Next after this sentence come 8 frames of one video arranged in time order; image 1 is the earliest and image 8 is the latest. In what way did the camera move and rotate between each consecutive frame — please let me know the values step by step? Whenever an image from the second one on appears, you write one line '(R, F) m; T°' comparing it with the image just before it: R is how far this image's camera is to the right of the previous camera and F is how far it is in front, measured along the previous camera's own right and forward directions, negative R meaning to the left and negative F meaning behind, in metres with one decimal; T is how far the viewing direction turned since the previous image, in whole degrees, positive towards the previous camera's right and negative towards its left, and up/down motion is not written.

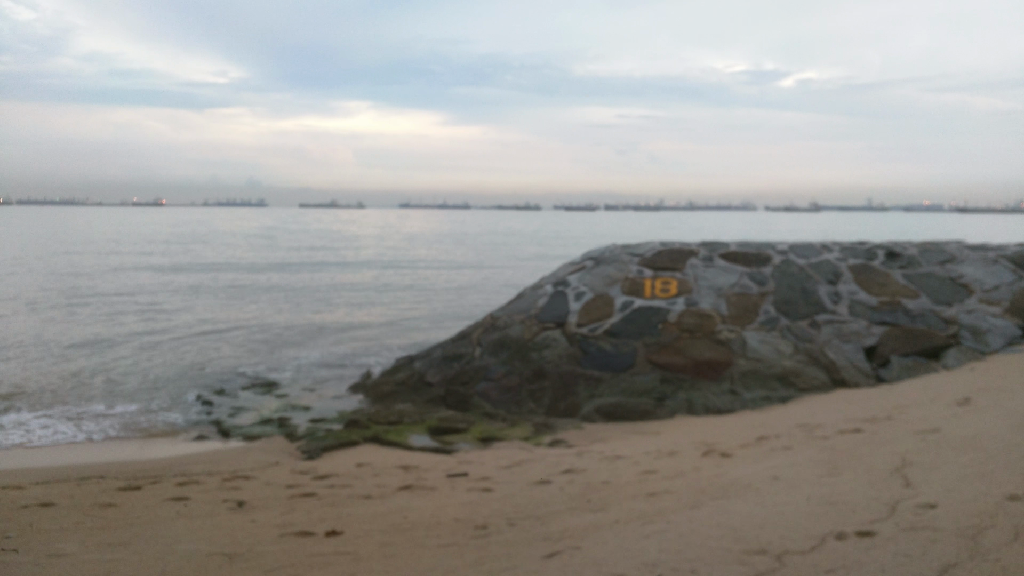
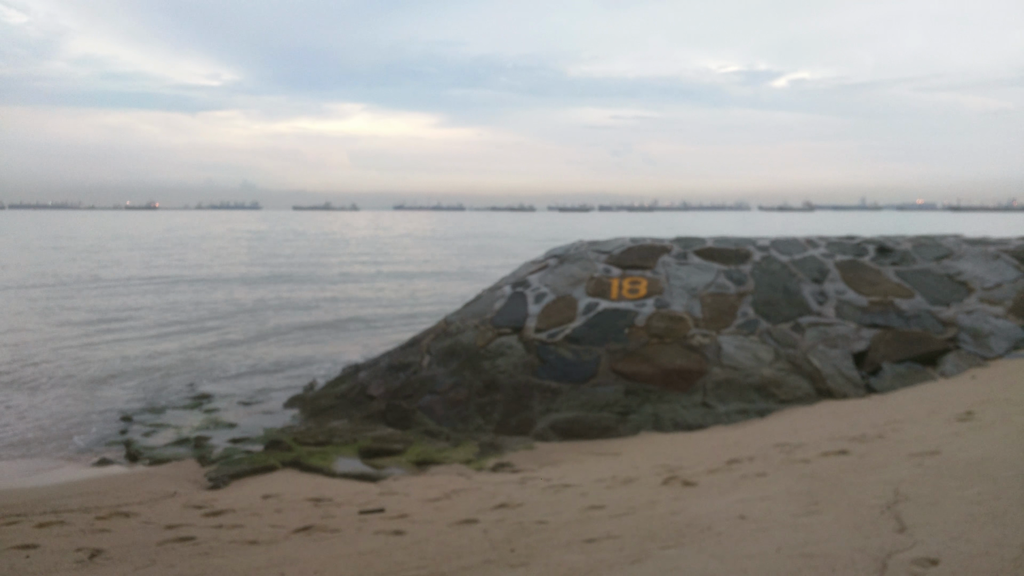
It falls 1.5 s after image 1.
(+0.3, +0.7) m; 0°
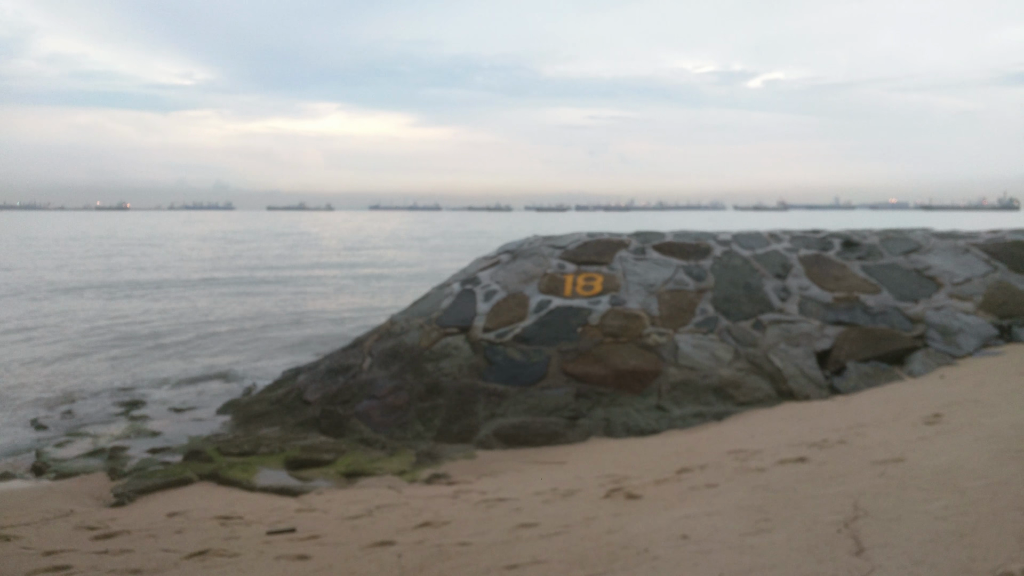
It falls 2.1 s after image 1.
(+0.2, +0.4) m; +1°
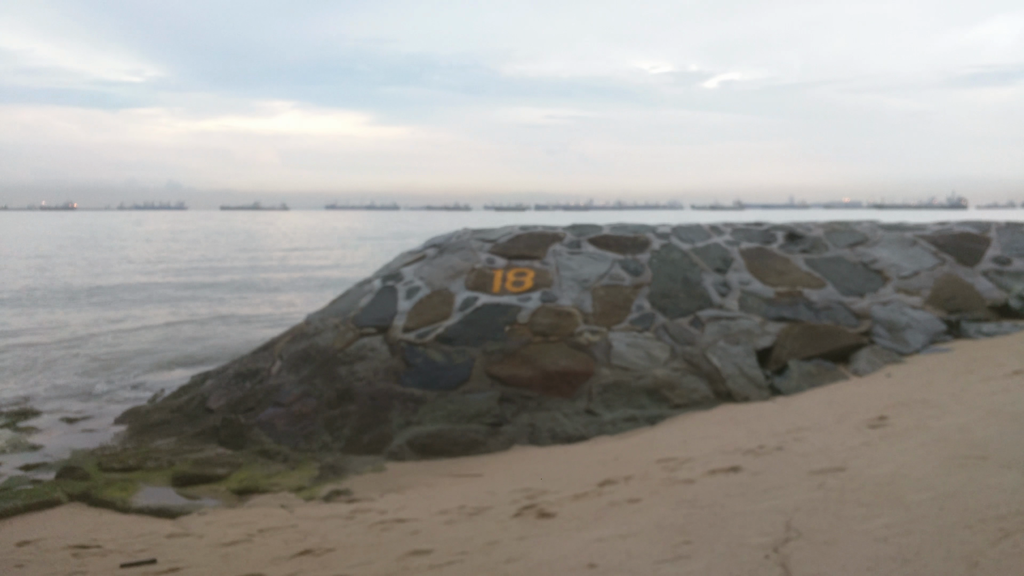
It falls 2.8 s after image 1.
(+0.2, +0.4) m; +3°
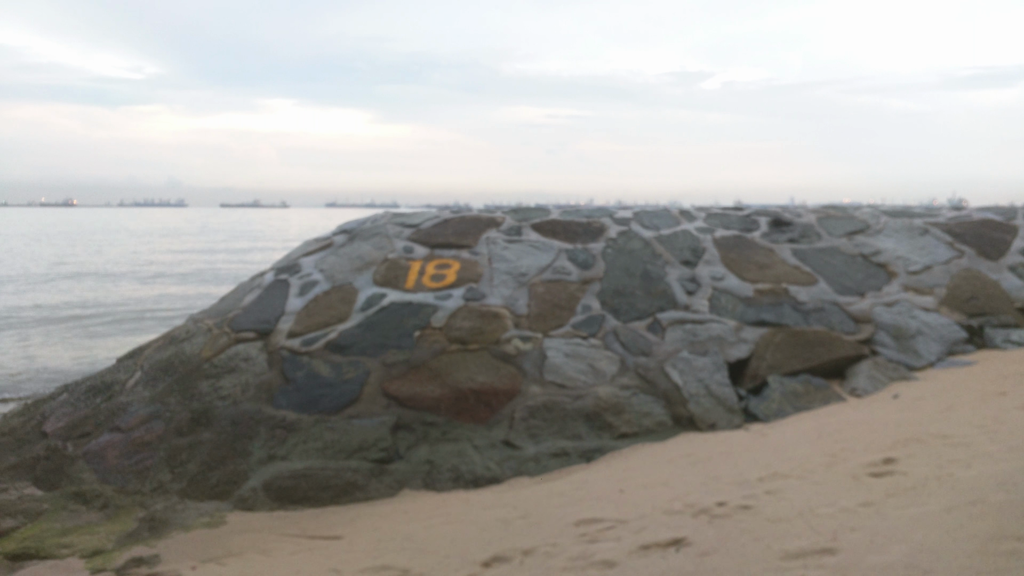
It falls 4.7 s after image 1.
(+0.4, +1.1) m; 0°
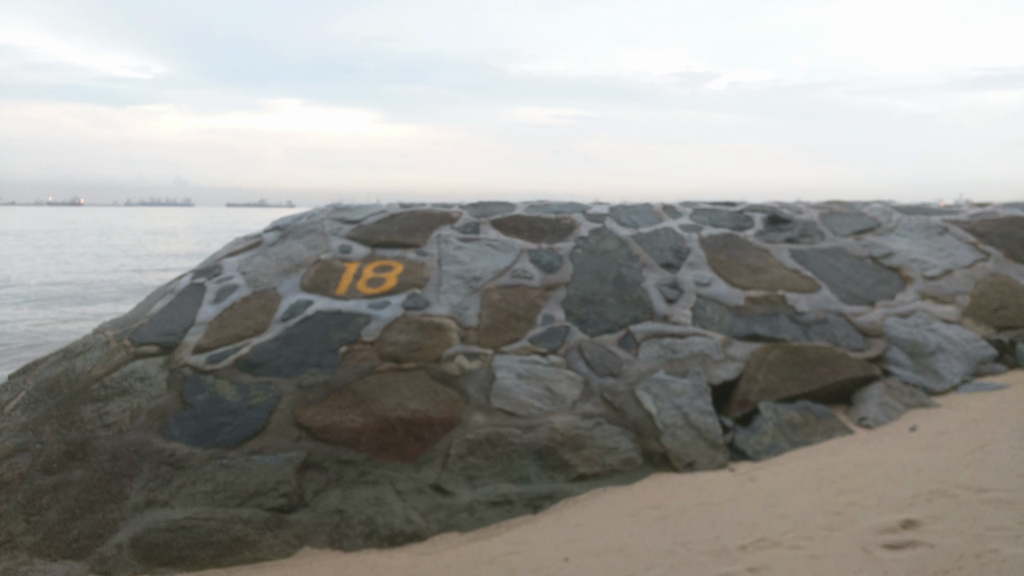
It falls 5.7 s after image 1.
(+0.3, +0.7) m; 0°
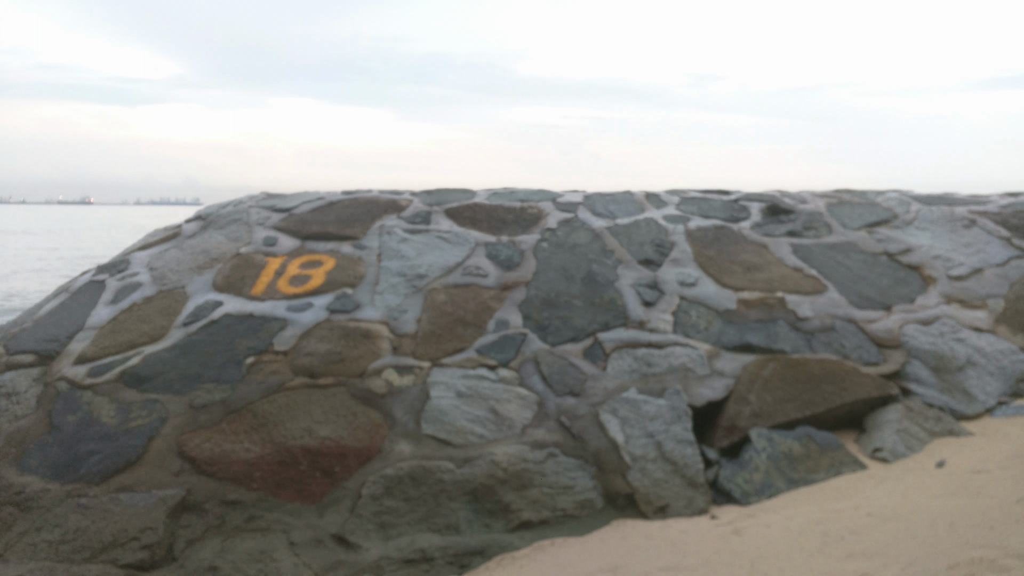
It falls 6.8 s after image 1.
(+0.2, +0.6) m; -1°
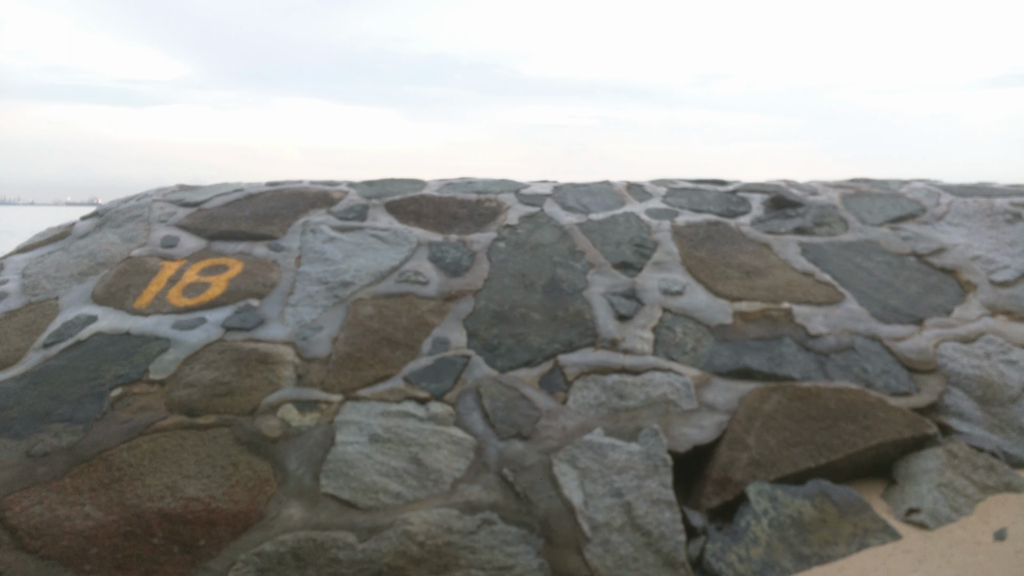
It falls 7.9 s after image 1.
(+0.2, +0.6) m; 0°
